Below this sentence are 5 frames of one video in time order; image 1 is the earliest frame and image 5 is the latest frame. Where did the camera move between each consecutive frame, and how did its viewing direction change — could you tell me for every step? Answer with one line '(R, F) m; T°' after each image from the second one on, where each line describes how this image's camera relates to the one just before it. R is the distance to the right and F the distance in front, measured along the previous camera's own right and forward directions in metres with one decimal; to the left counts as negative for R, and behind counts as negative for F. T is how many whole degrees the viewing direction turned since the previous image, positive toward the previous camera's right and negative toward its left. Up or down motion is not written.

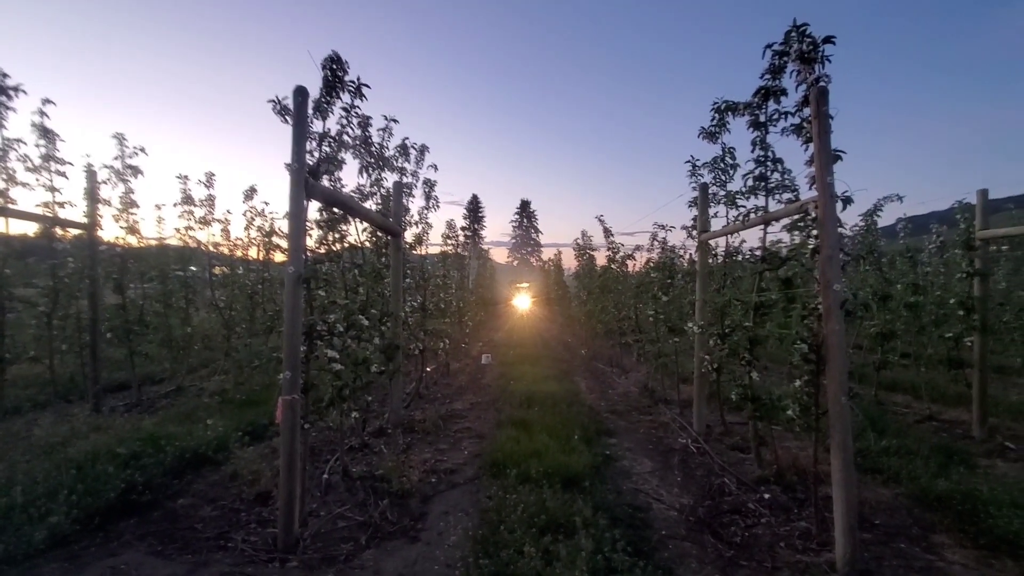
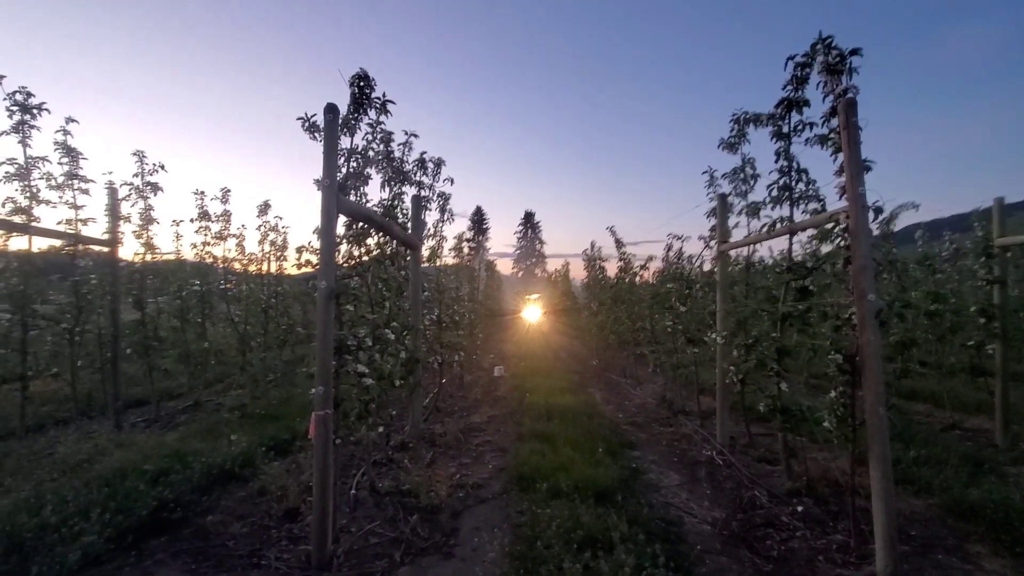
(-0.2, 0.0) m; 0°
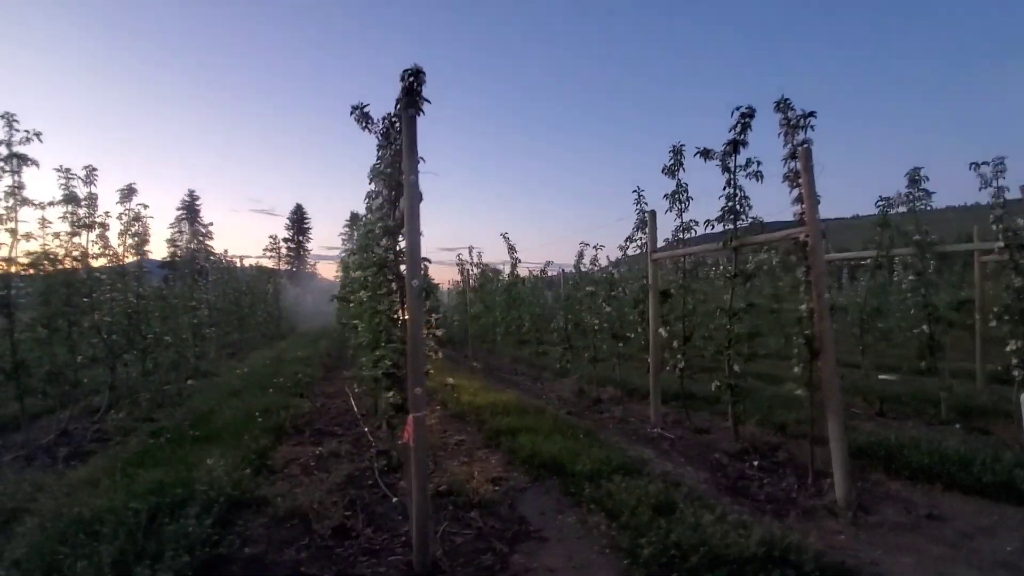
(-2.6, -0.1) m; +22°
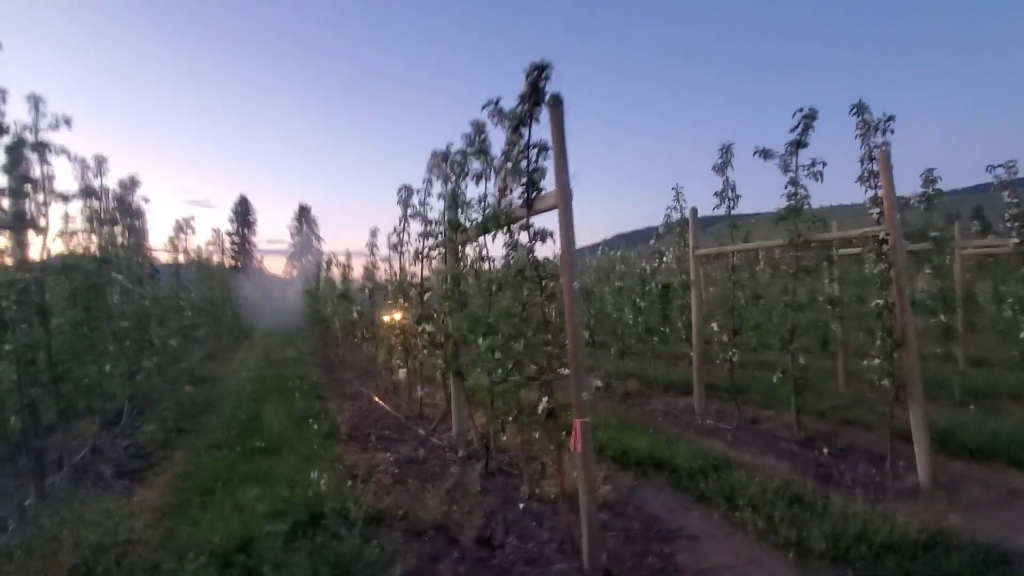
(-1.9, +0.2) m; +8°
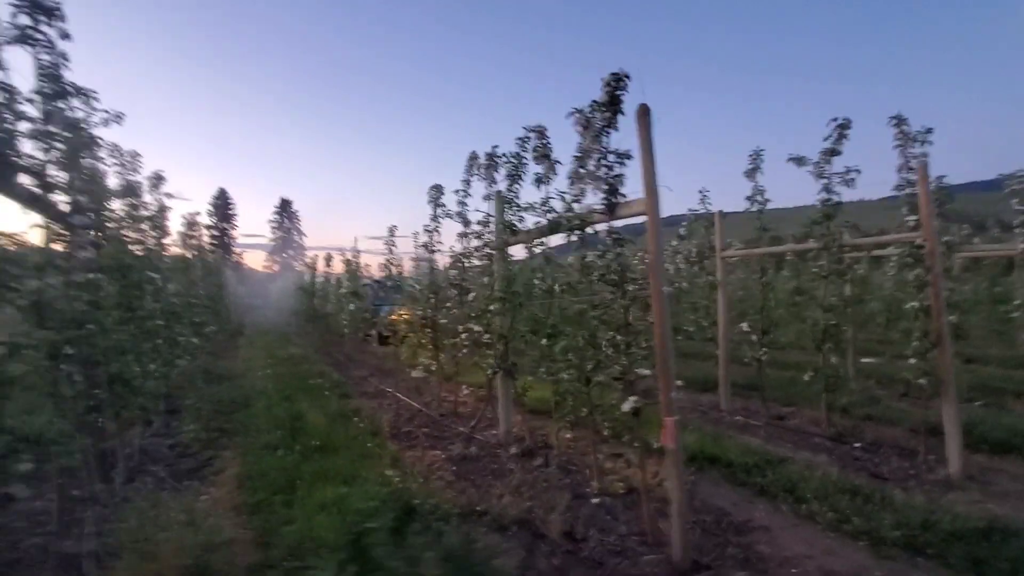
(-1.0, -0.1) m; +3°
